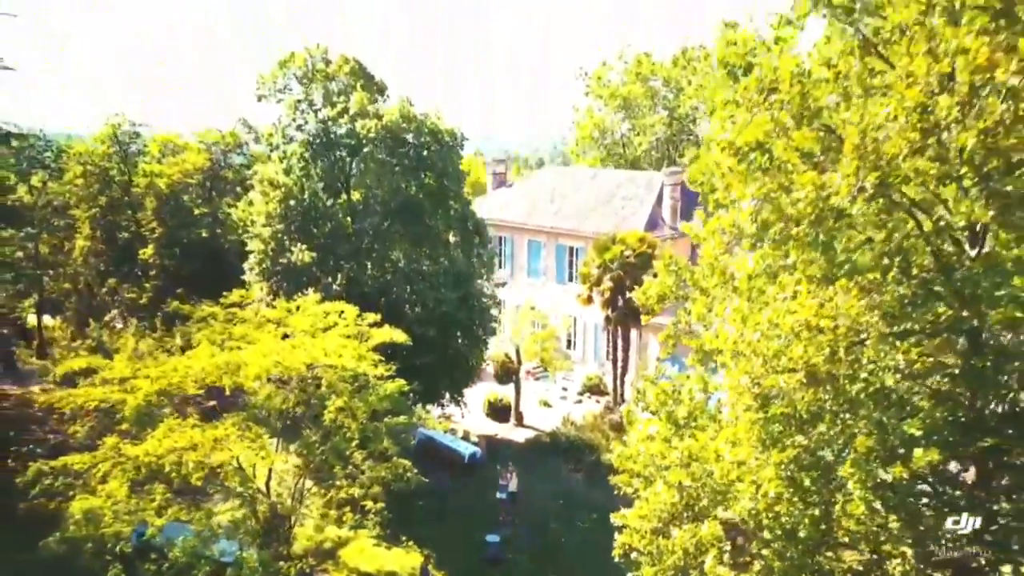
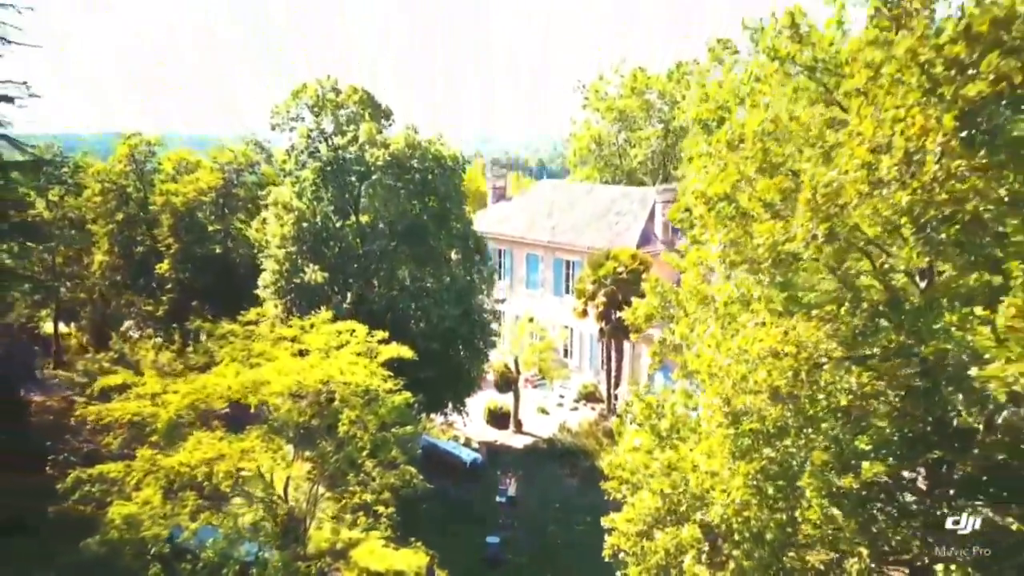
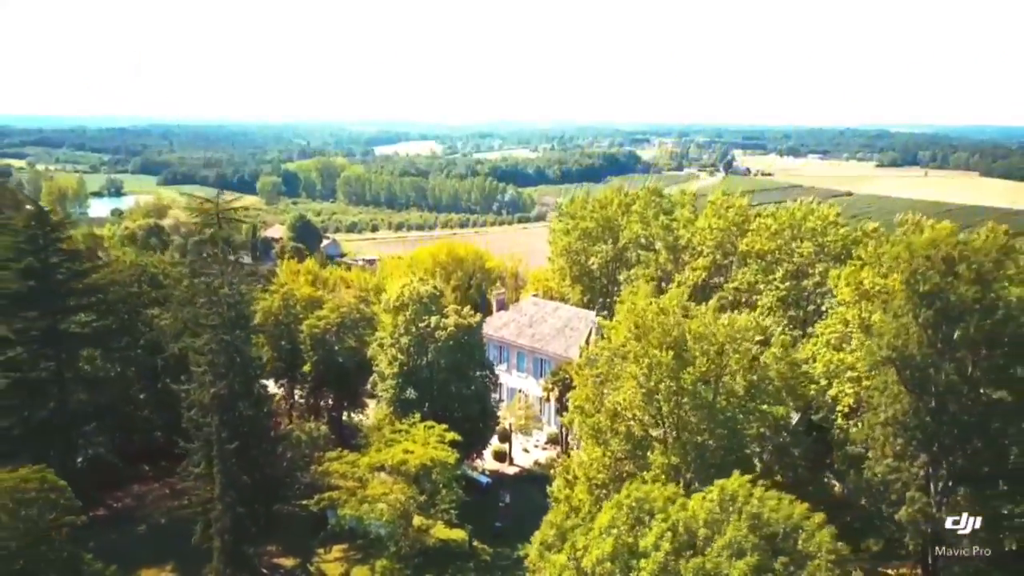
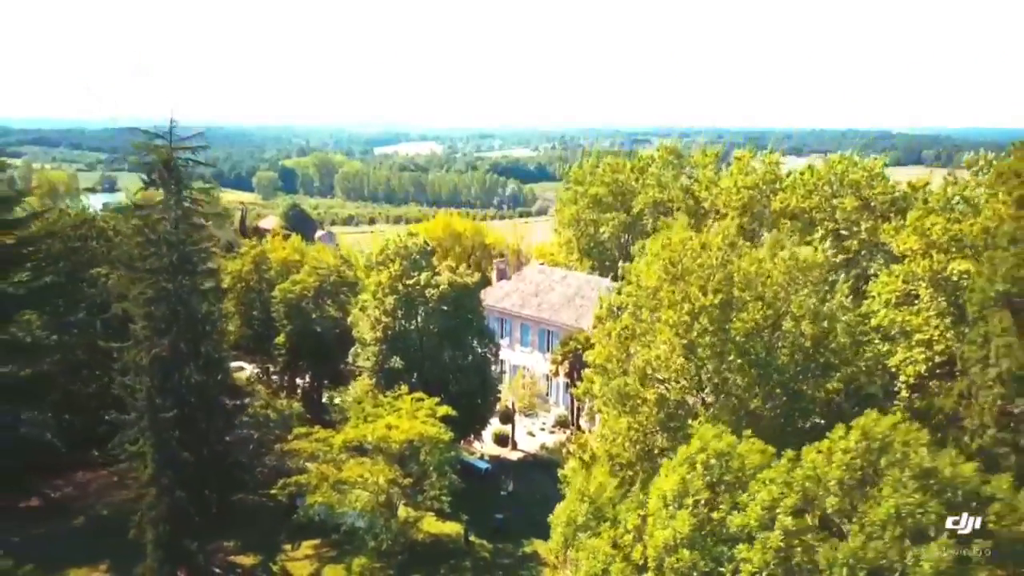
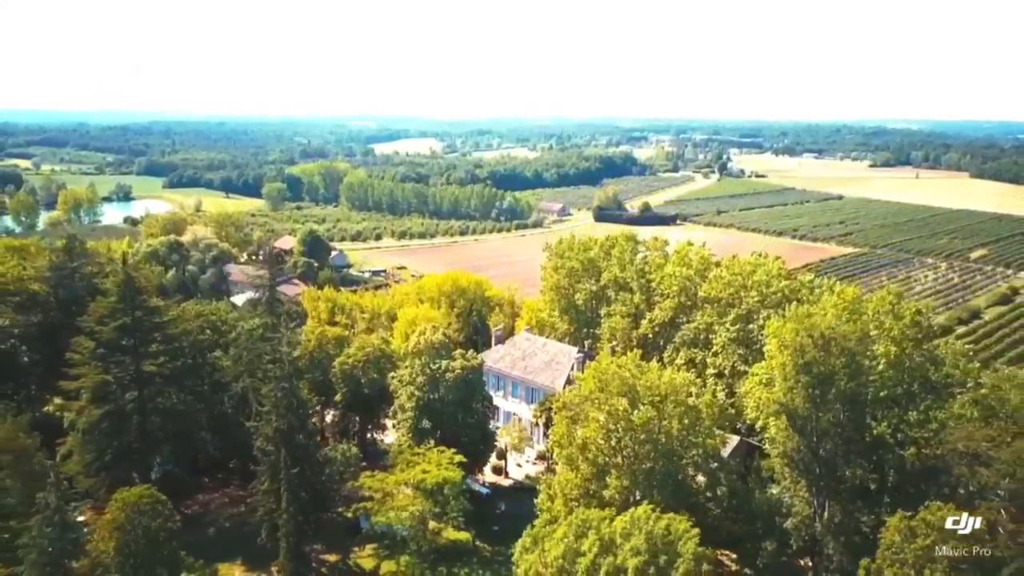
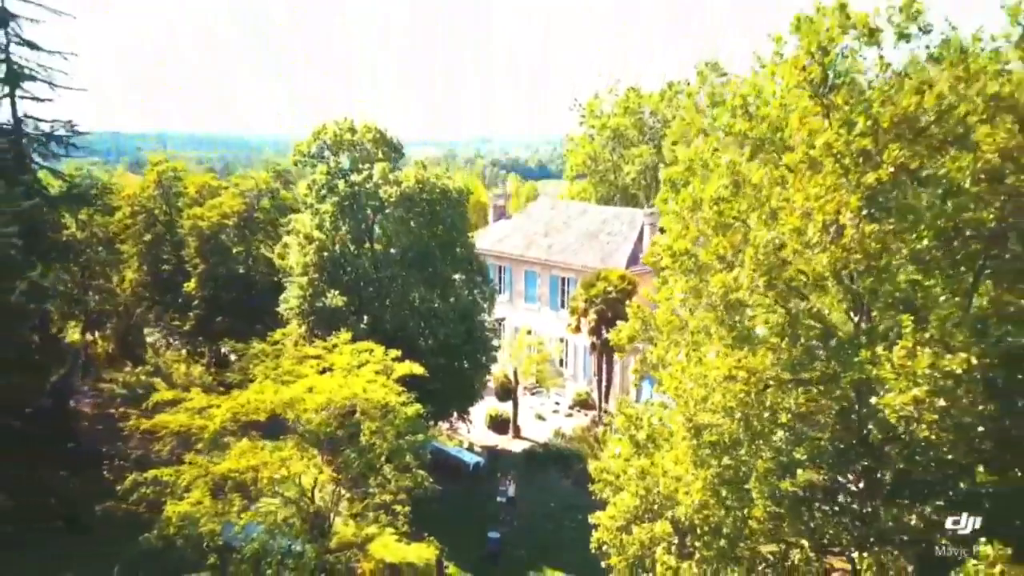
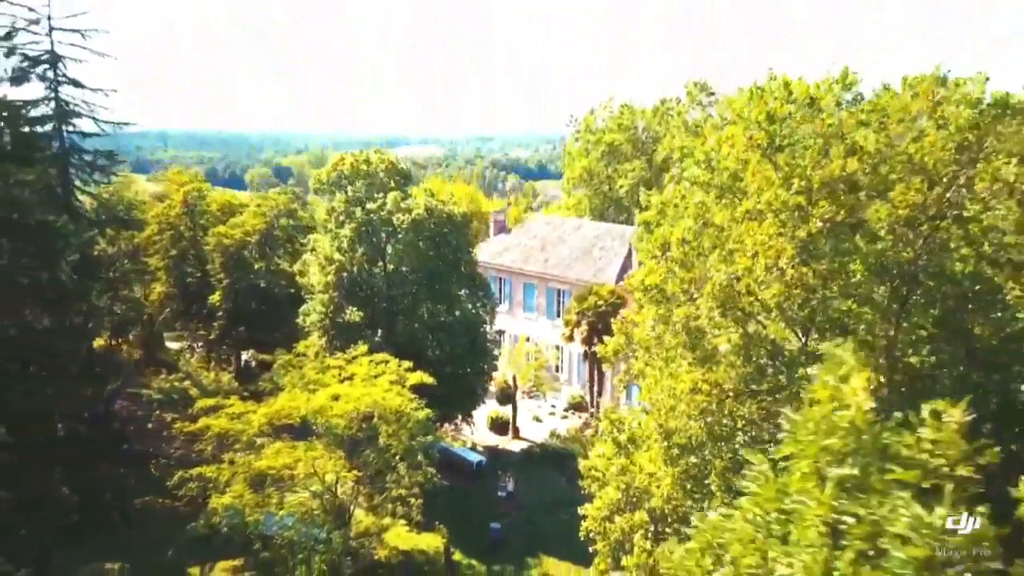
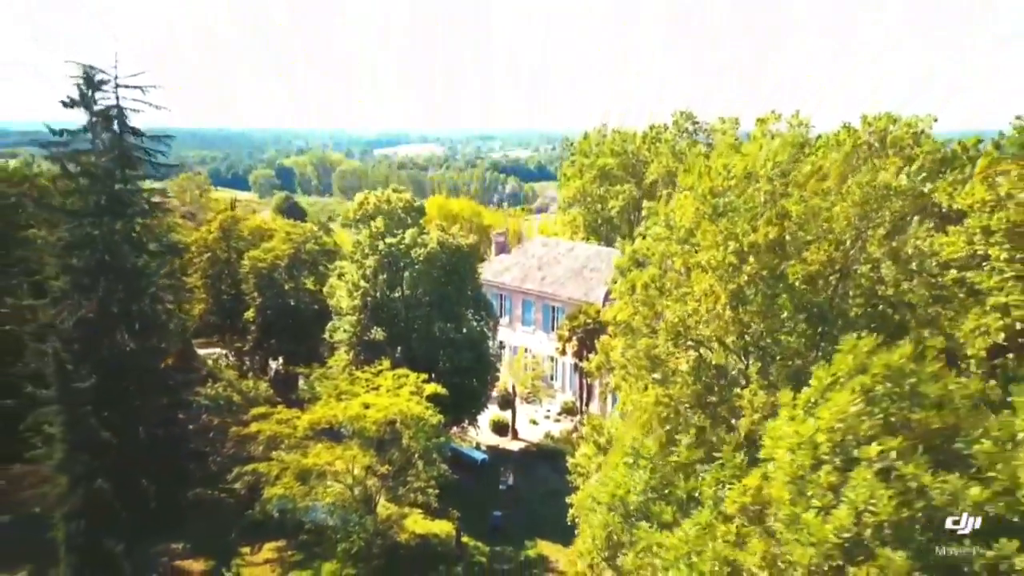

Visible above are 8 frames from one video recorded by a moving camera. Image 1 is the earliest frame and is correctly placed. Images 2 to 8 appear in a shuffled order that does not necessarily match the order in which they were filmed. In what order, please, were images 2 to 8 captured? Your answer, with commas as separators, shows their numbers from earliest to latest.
2, 6, 7, 8, 4, 3, 5
